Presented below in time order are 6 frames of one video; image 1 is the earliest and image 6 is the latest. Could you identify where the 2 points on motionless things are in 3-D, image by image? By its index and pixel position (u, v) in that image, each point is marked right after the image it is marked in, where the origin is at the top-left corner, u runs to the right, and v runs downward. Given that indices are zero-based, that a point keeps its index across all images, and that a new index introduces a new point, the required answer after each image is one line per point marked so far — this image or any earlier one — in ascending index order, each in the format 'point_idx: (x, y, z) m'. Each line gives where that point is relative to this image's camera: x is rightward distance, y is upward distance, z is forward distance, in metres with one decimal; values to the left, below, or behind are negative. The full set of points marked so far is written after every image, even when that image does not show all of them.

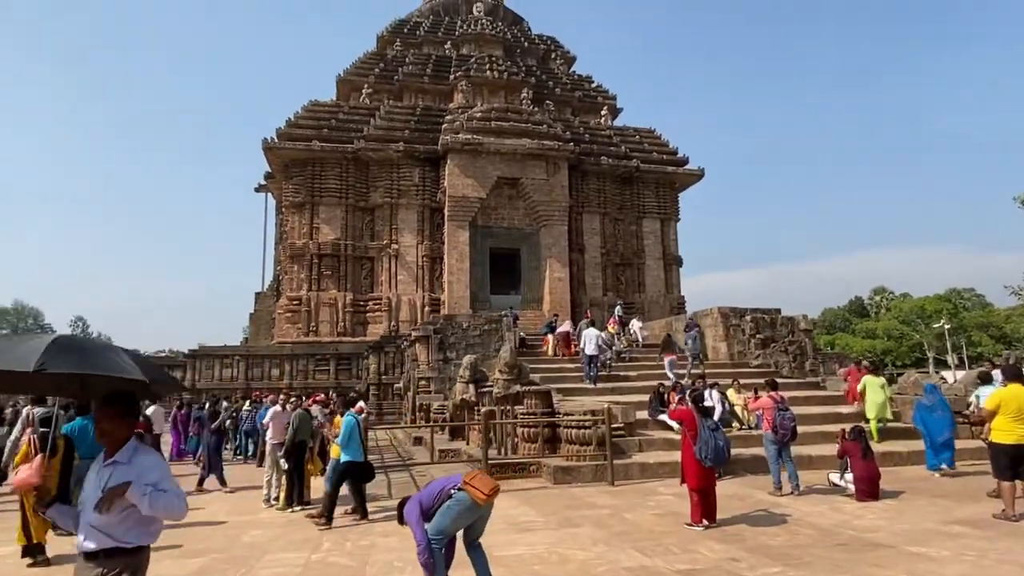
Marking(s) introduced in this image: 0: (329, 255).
0: (-6.0, +1.1, +19.5) m
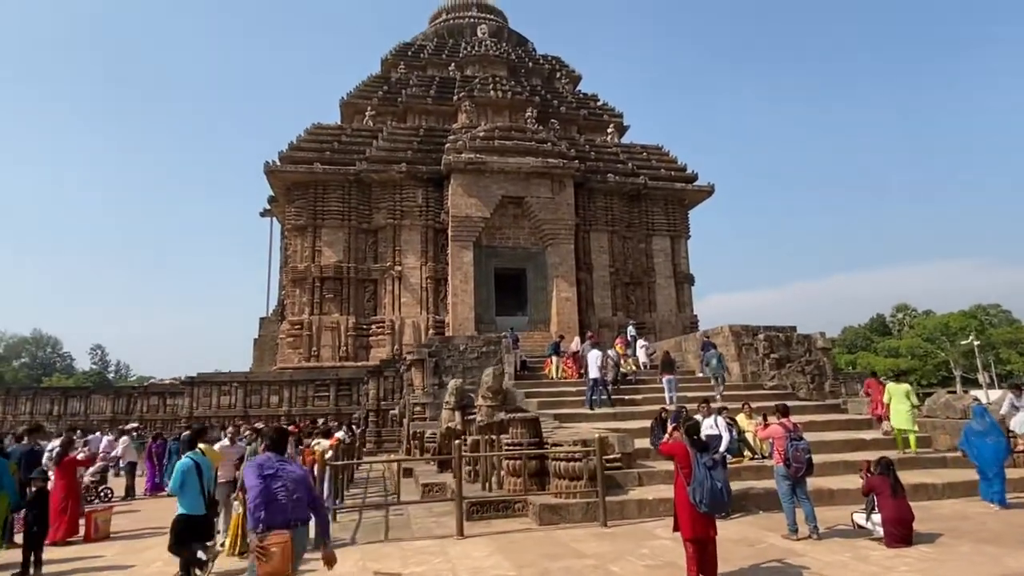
0: (-5.8, +0.3, +19.2) m
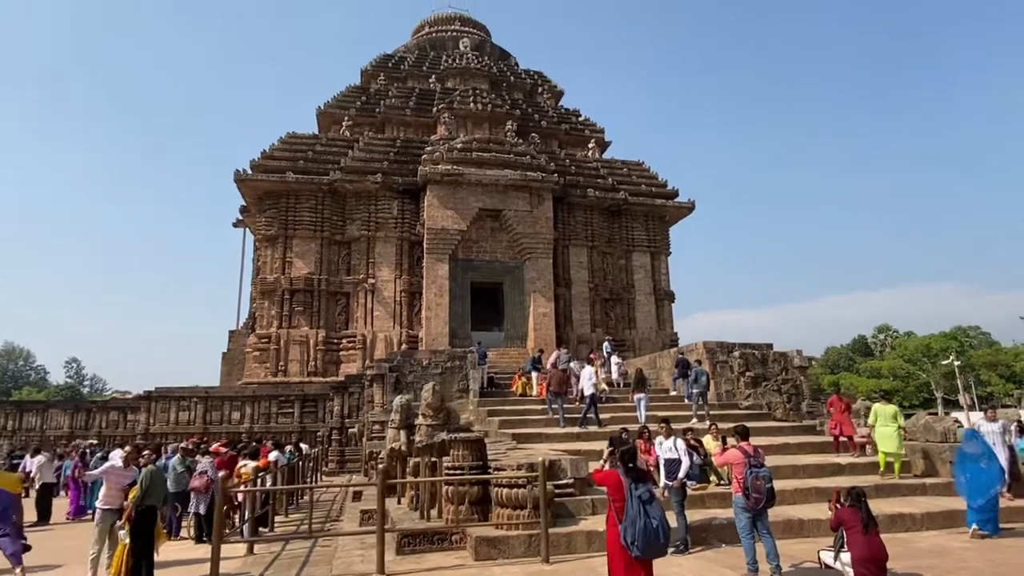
0: (-6.6, -0.1, +18.6) m
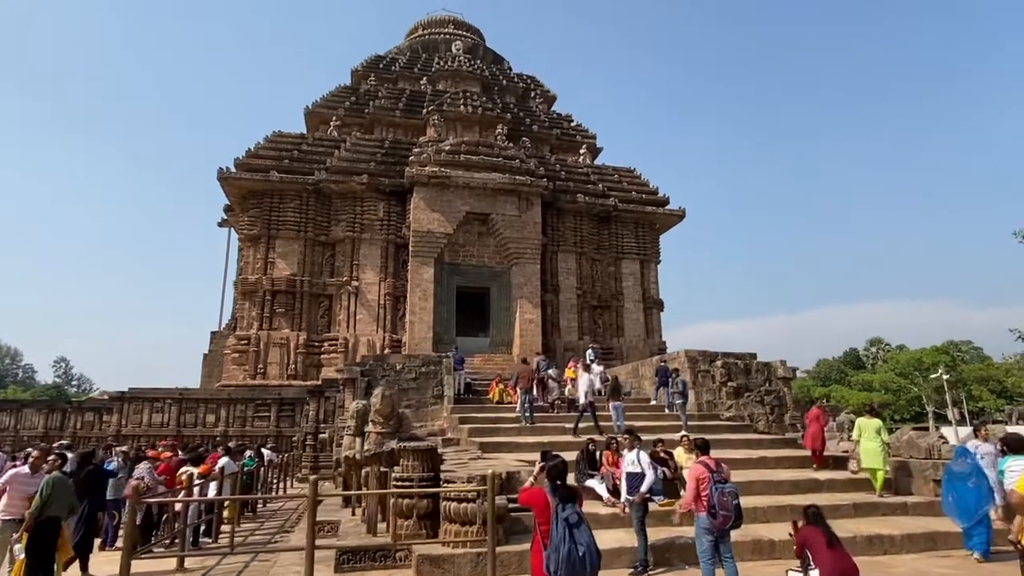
0: (-7.0, -0.1, +18.2) m
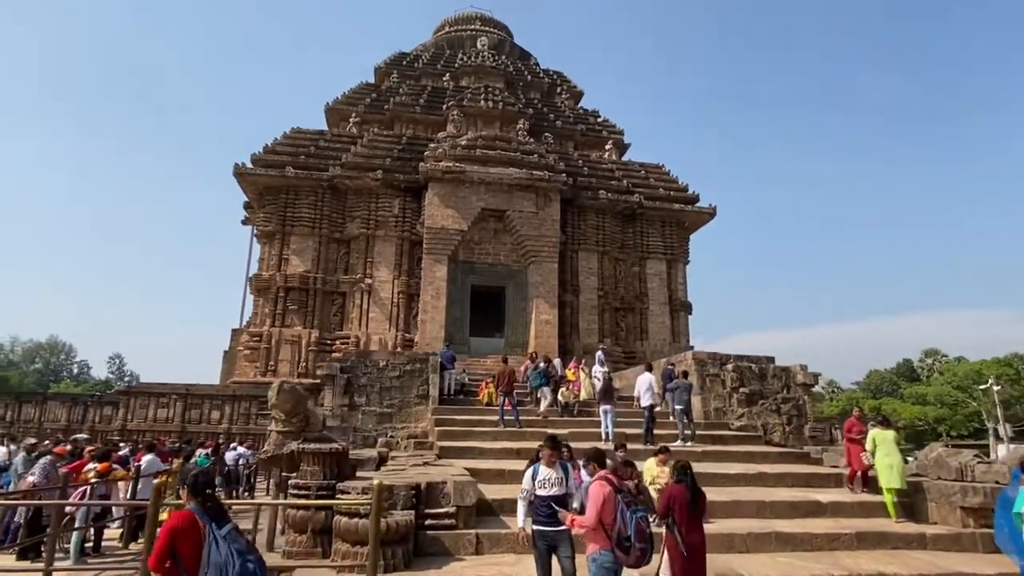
0: (-6.5, 0.0, +18.0) m
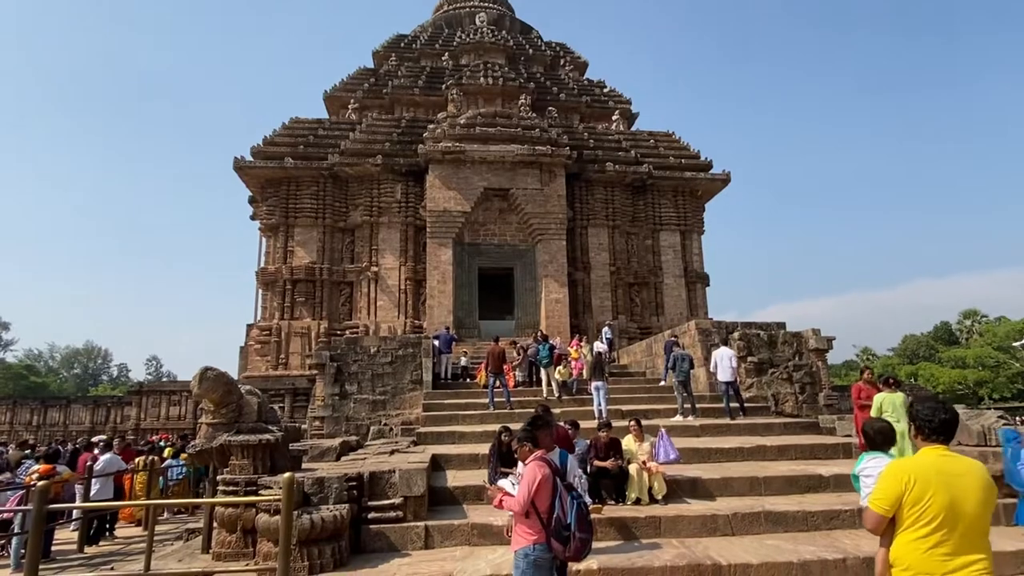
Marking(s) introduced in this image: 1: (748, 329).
0: (-6.3, +0.2, +17.9) m
1: (+3.4, -0.6, +8.5) m
